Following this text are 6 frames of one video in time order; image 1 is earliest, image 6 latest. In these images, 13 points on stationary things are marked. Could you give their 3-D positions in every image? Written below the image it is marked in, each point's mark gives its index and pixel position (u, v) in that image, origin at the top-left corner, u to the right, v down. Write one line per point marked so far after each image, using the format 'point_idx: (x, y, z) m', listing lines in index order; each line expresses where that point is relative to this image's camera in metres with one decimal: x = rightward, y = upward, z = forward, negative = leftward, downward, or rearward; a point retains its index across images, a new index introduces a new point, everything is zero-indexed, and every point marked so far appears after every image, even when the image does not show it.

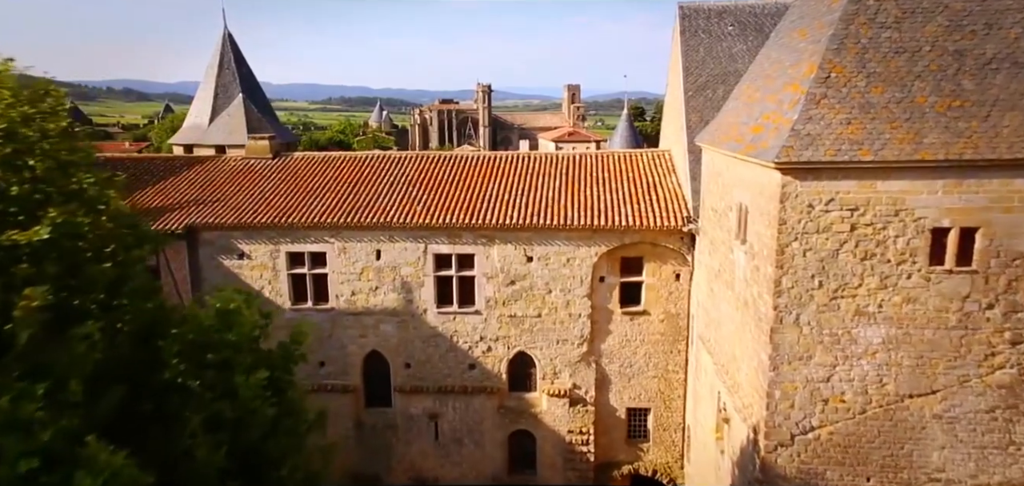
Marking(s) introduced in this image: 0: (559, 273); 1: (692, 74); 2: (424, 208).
0: (+1.1, -0.7, +15.4) m
1: (+4.5, +4.2, +16.1) m
2: (-2.1, +0.8, +15.7) m
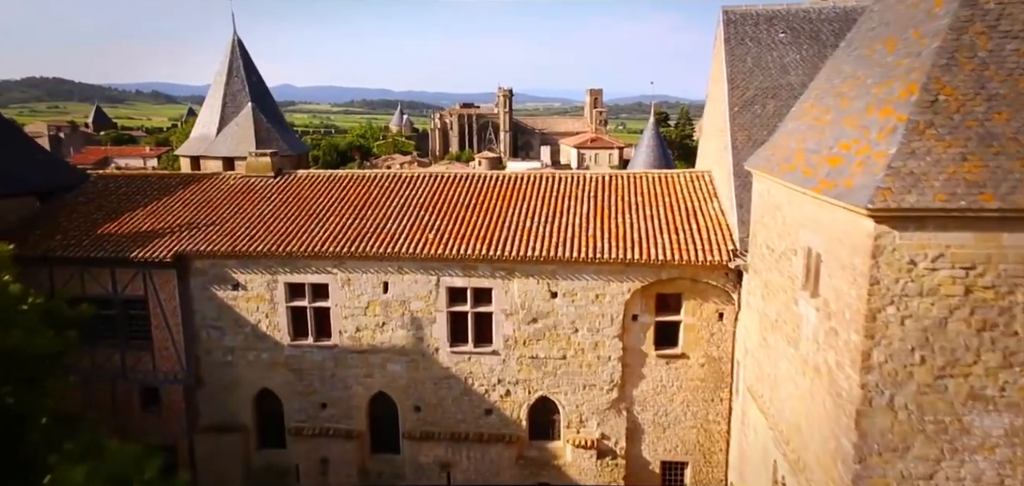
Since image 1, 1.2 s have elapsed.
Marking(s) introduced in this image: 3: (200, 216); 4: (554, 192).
0: (+1.6, -1.4, +13.8) m
1: (+5.0, +3.4, +14.4) m
2: (-1.6, +0.2, +14.1) m
3: (-7.4, +0.6, +15.4) m
4: (+1.0, +1.2, +15.5) m
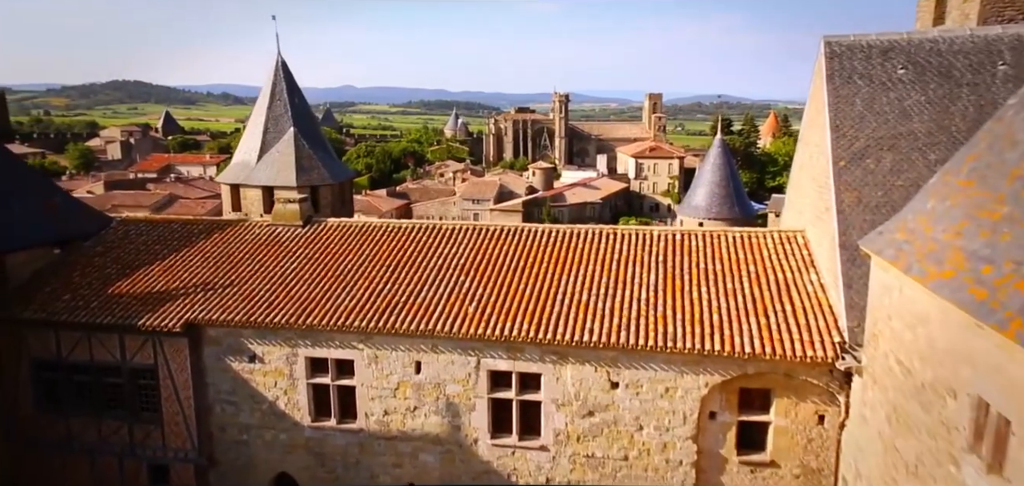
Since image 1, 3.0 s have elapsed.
0: (+2.5, -2.9, +11.4) m
1: (+6.0, +1.9, +11.8) m
2: (-0.6, -1.2, +12.1) m
3: (-6.2, -0.7, +13.8) m
4: (+2.1, -0.3, +13.3) m
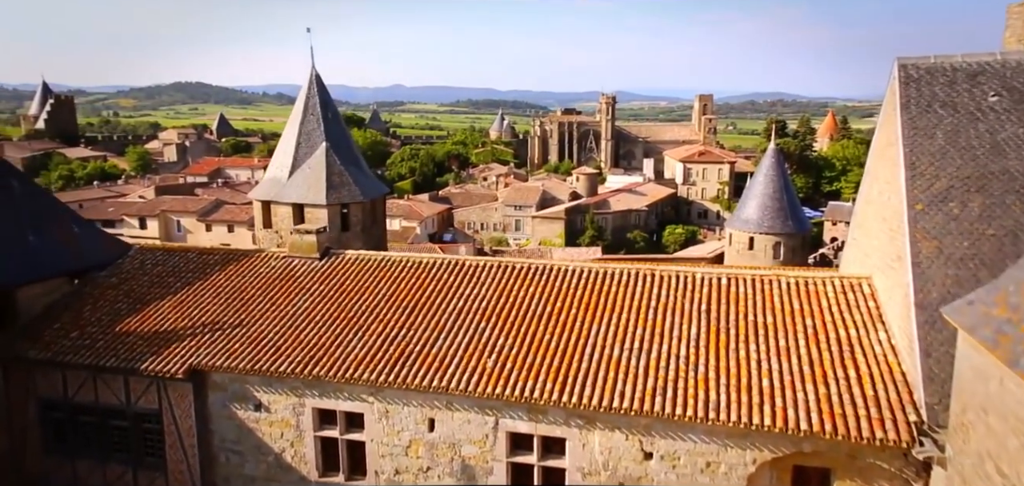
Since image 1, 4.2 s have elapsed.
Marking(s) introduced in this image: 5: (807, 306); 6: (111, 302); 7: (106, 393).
0: (+2.8, -3.7, +10.1) m
1: (+6.4, +1.1, +10.1) m
2: (-0.3, -2.0, +10.9) m
3: (-5.7, -1.4, +13.1) m
4: (+2.6, -1.1, +11.9) m
5: (+5.2, -1.1, +11.4) m
6: (-8.5, -1.3, +13.7) m
7: (-7.8, -2.9, +12.6) m
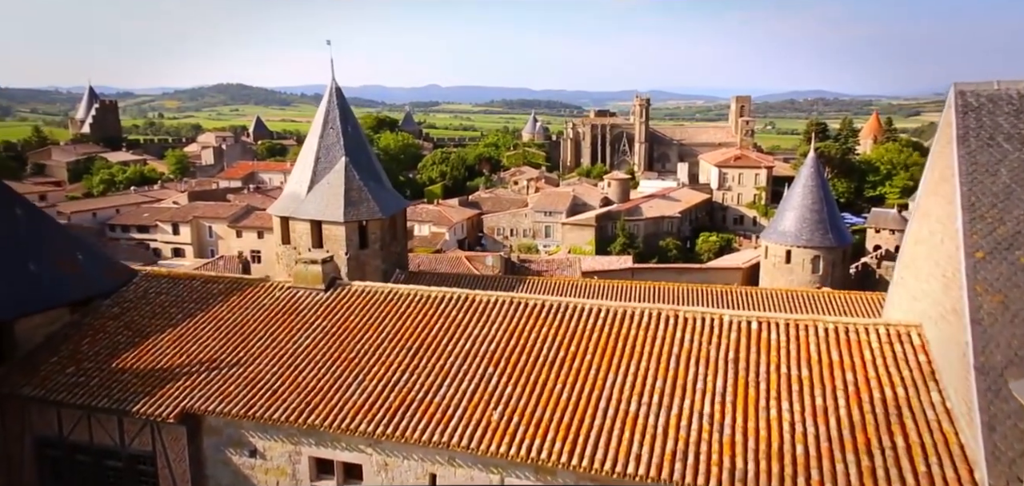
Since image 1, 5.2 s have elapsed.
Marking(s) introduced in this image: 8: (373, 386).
0: (+2.9, -4.4, +9.1) m
1: (+6.5, +0.4, +8.9) m
2: (-0.2, -2.7, +10.0) m
3: (-5.5, -2.0, +12.5) m
4: (+2.7, -1.8, +10.9) m
5: (+5.3, -1.8, +10.2) m
6: (-8.2, -1.9, +13.3) m
7: (-7.6, -3.5, +12.1) m
8: (-2.4, -2.4, +11.1) m
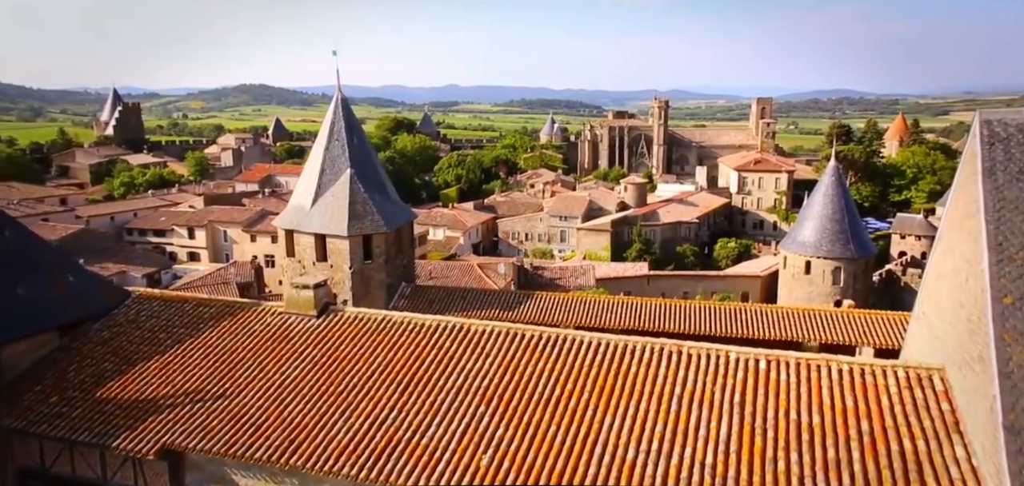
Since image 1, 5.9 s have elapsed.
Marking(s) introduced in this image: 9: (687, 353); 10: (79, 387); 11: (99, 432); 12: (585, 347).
0: (+2.7, -4.9, +8.4) m
1: (+6.3, -0.2, +8.1) m
2: (-0.3, -3.2, +9.5) m
3: (-5.6, -2.5, +12.1) m
4: (+2.6, -2.3, +10.2) m
5: (+5.2, -2.3, +9.5) m
6: (-8.3, -2.4, +13.0) m
7: (-7.7, -4.0, +11.8) m
8: (-2.5, -2.9, +10.6) m
9: (+3.0, -1.8, +11.0) m
10: (-8.2, -2.7, +12.3) m
11: (-7.1, -3.3, +11.3) m
12: (+1.3, -1.8, +11.6) m
